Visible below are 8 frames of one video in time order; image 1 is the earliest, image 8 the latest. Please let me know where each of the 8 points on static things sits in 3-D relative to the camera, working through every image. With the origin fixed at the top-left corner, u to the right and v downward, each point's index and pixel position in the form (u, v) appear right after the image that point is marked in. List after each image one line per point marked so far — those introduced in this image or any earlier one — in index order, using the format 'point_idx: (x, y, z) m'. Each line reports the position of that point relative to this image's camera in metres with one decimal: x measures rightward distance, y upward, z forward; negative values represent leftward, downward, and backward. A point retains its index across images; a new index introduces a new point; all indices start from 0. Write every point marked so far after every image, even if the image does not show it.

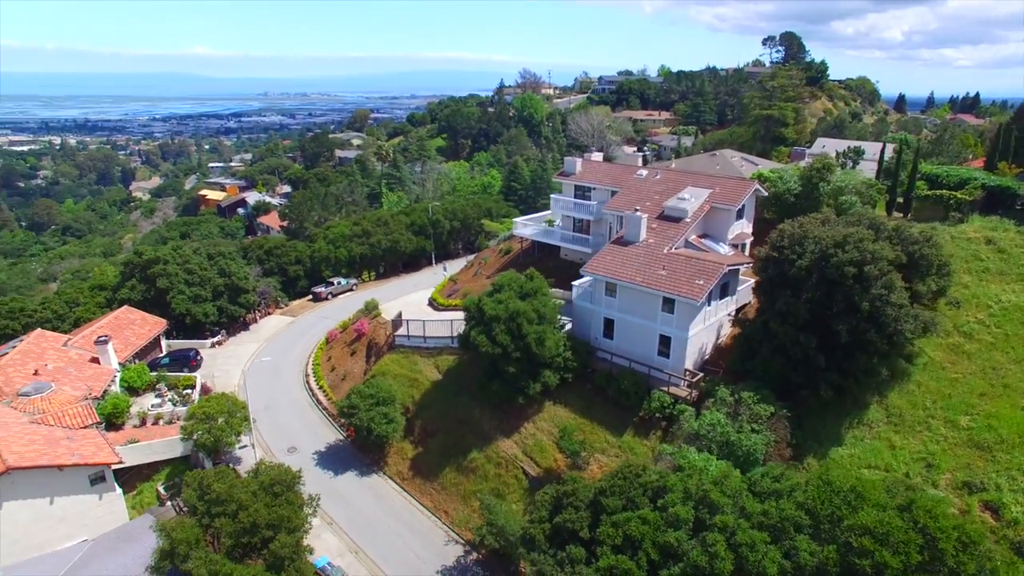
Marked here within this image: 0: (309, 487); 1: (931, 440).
0: (-6.3, -6.2, +19.2) m
1: (+9.8, -3.5, +14.4) m
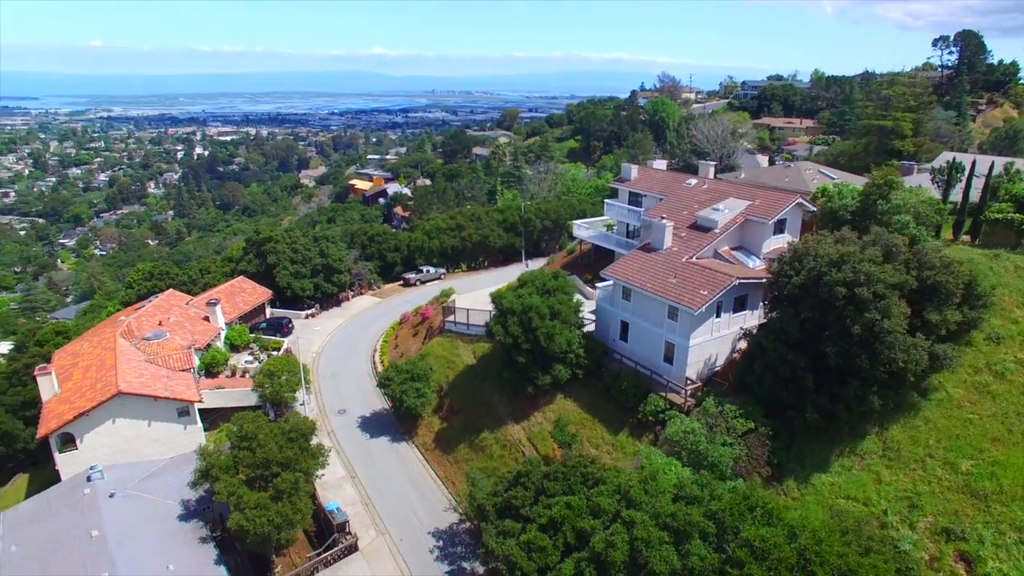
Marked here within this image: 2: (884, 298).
0: (-5.8, -5.5, +21.8) m
1: (+8.9, -4.2, +13.5) m
2: (+8.2, -0.2, +13.6) m
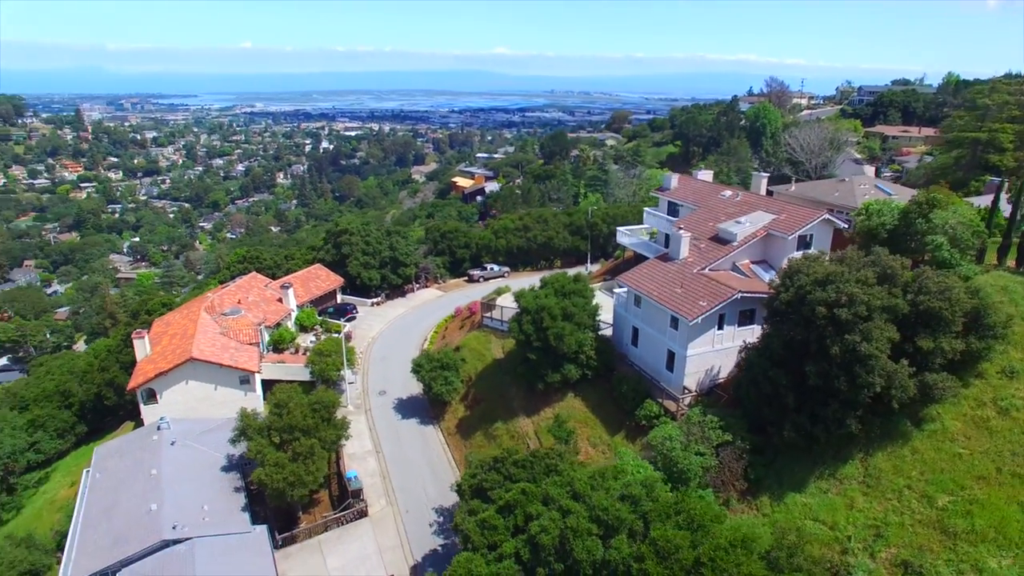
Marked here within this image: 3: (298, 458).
0: (-5.1, -5.2, +23.8) m
1: (+8.1, -4.7, +13.1) m
2: (+7.6, -0.7, +13.3) m
3: (-6.3, -5.0, +18.1) m
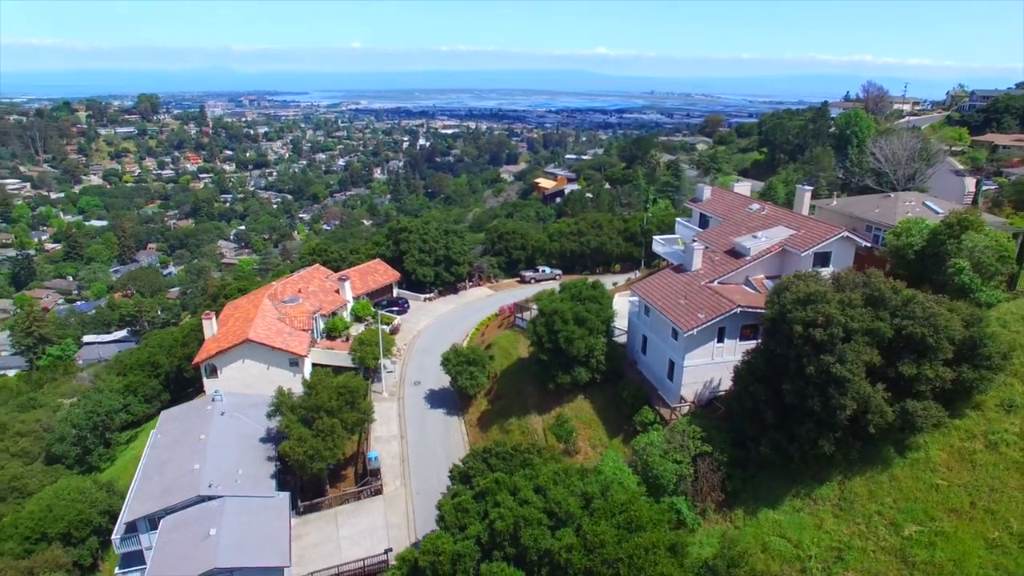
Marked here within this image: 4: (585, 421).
0: (-4.2, -5.0, +25.5) m
1: (+7.3, -5.2, +13.0) m
2: (+7.1, -1.2, +13.3) m
3: (-6.2, -4.8, +20.0) m
4: (+2.4, -4.3, +20.0) m
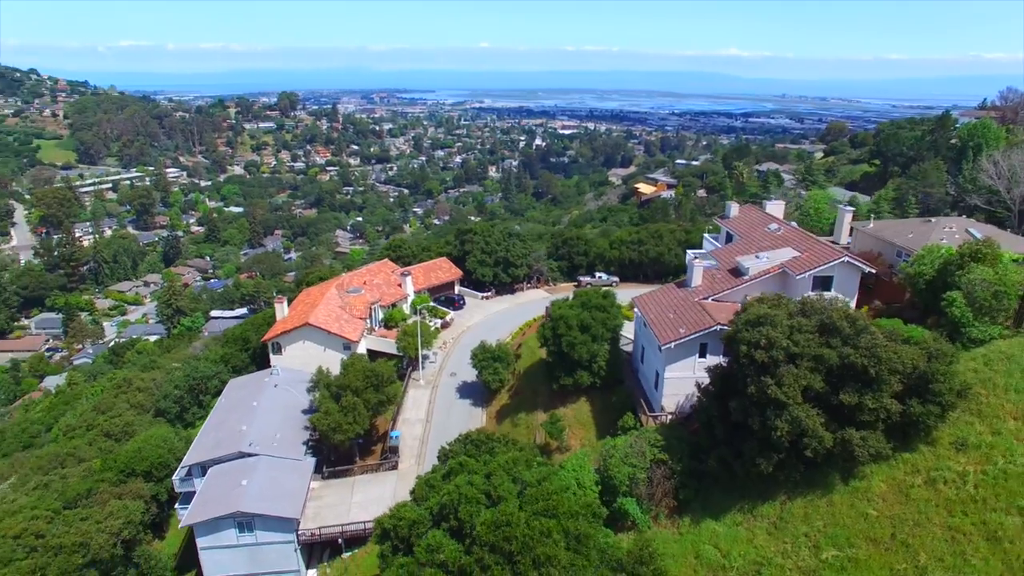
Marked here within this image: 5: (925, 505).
0: (-3.2, -5.0, +27.7) m
1: (+5.9, -5.7, +13.5) m
2: (+6.0, -1.7, +13.7) m
3: (-6.2, -4.5, +22.7) m
4: (+2.3, -4.6, +21.2) m
5: (+8.5, -4.5, +12.7) m
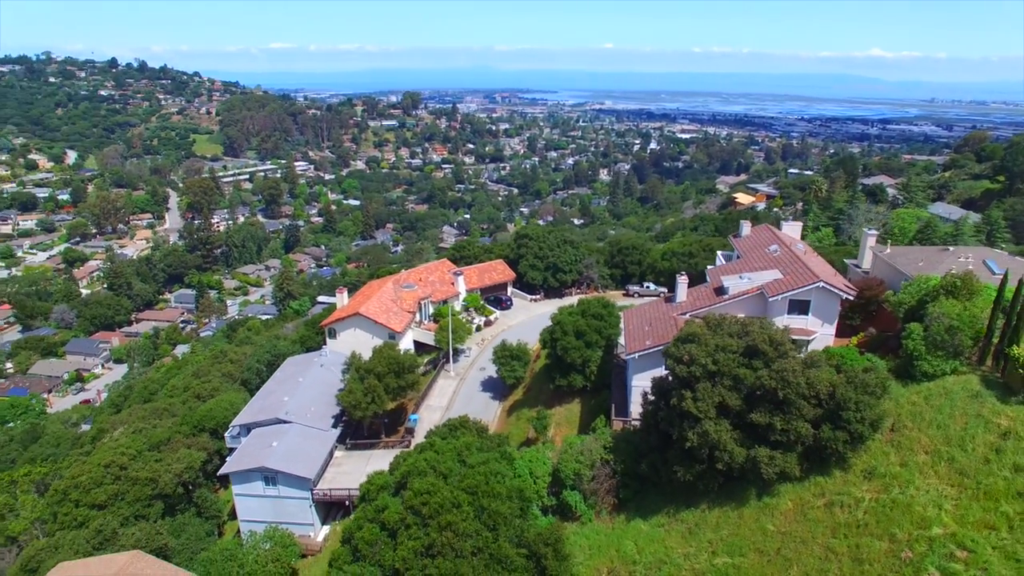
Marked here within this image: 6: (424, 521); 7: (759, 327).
0: (-2.3, -5.0, +30.2) m
1: (+4.1, -6.2, +14.5) m
2: (+4.4, -2.2, +14.8) m
3: (-6.1, -4.3, +25.7) m
4: (+2.0, -4.9, +22.7) m
5: (+6.5, -5.1, +13.3) m
6: (-2.1, -5.4, +14.5) m
7: (+6.2, -1.0, +15.4) m
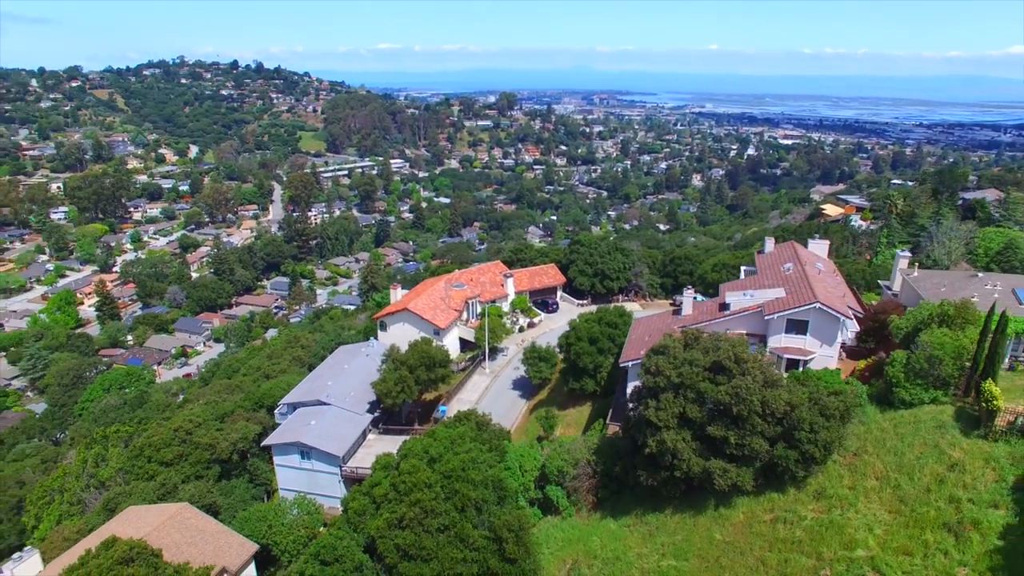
0: (-0.9, -5.1, +31.8) m
1: (+3.2, -6.6, +15.4) m
2: (+3.8, -2.6, +15.5) m
3: (-5.2, -4.2, +27.9) m
4: (+2.4, -5.2, +23.8) m
5: (+5.5, -5.6, +13.8) m
6: (-2.9, -5.4, +16.2) m
7: (+5.6, -1.5, +15.9) m
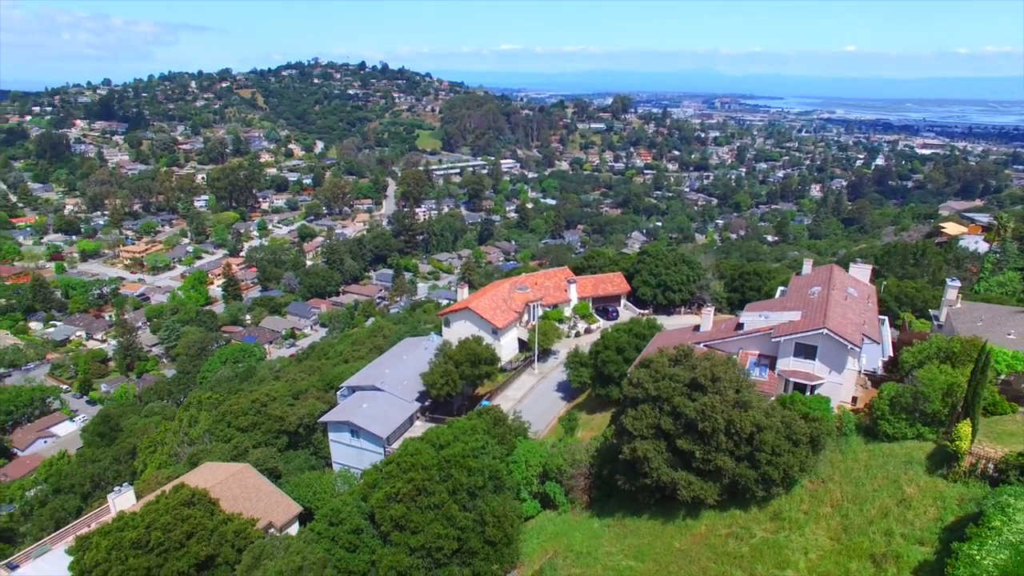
0: (+1.5, -5.4, +33.2) m
1: (+2.6, -7.0, +16.4) m
2: (+3.4, -3.0, +16.4) m
3: (-3.4, -4.2, +30.1) m
4: (+3.3, -5.6, +24.8) m
5: (+4.6, -6.1, +14.4) m
6: (-3.2, -5.5, +18.3) m
7: (+5.4, -2.0, +16.5) m
